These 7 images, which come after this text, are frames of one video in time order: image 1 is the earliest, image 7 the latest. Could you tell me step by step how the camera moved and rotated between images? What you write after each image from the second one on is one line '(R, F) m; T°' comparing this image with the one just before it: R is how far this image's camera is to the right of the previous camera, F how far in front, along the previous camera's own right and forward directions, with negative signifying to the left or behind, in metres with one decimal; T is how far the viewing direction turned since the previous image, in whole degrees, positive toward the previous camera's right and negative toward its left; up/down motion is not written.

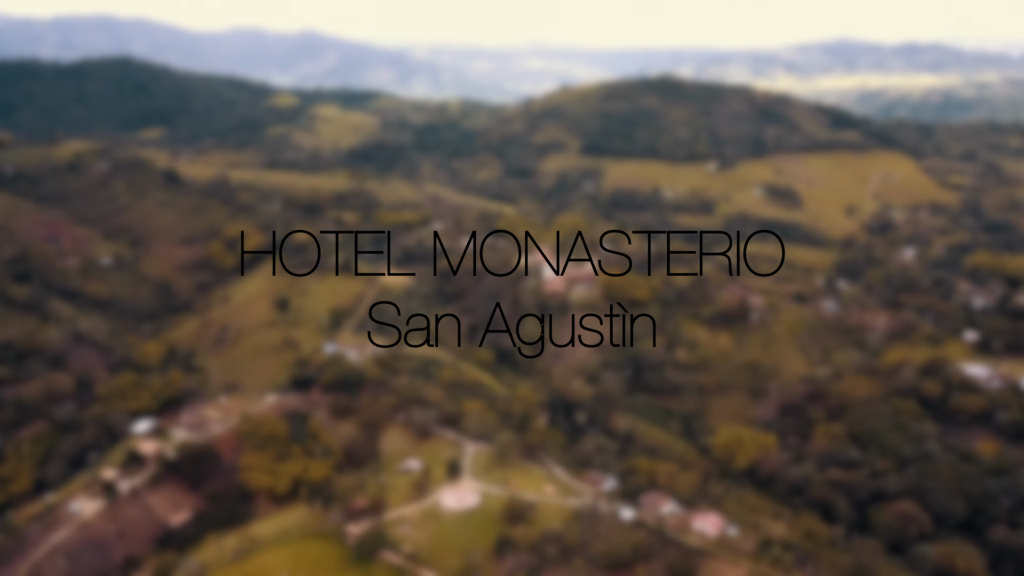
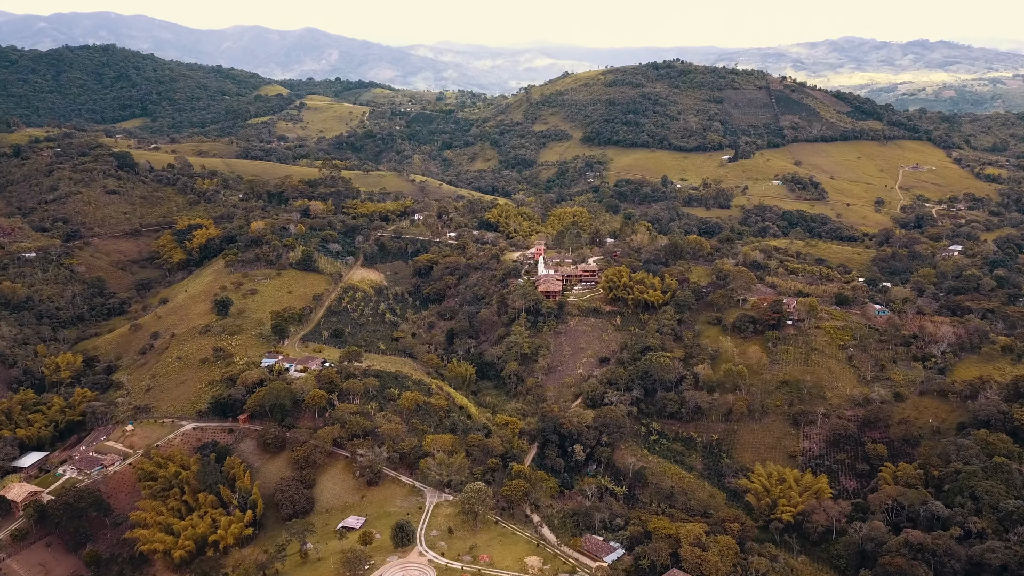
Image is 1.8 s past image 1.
(+1.6, +14.4) m; 0°
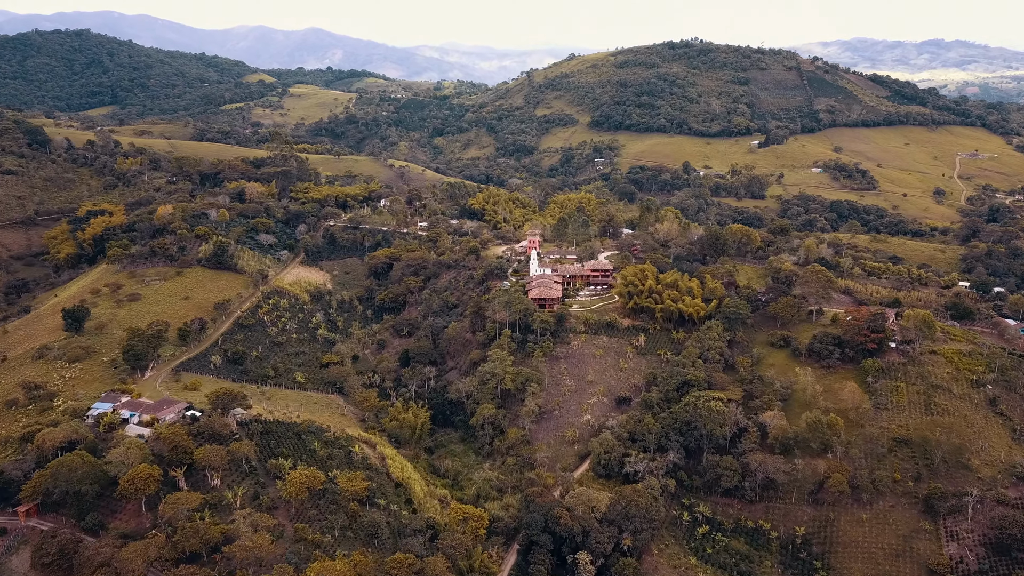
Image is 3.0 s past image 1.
(+1.7, +21.6) m; 0°
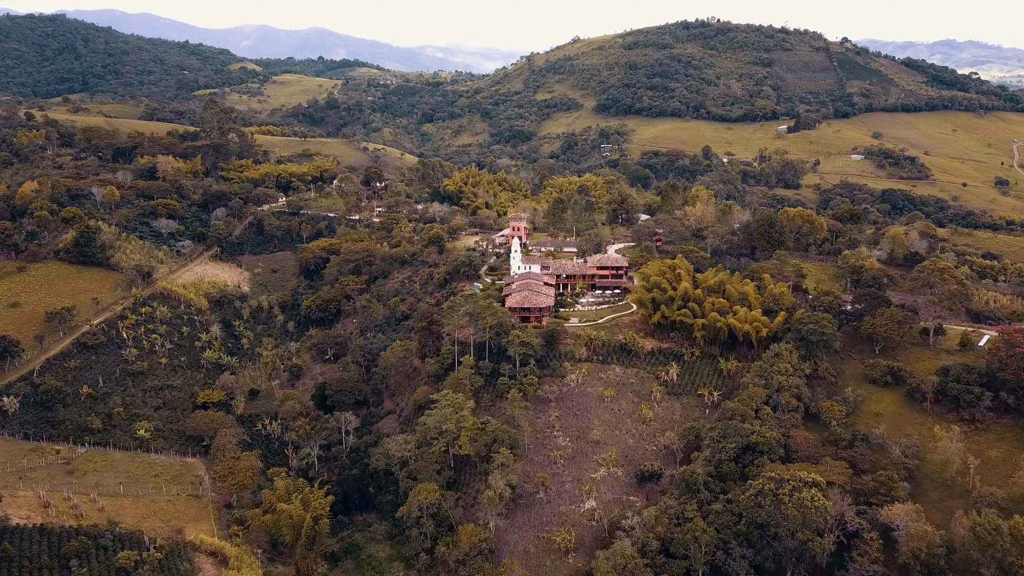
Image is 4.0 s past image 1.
(+1.6, +17.3) m; 0°
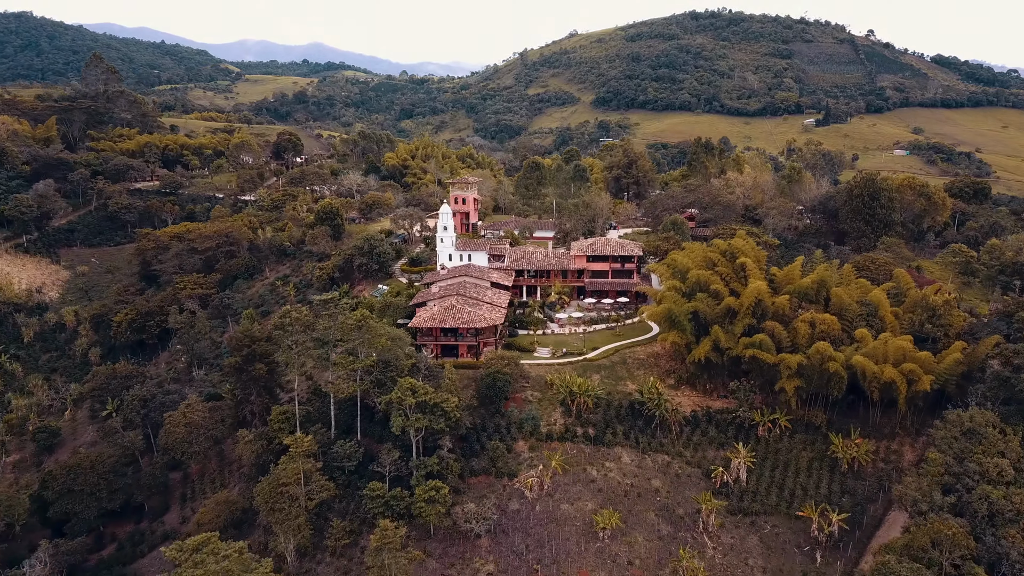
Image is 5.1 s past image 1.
(+2.0, +17.5) m; 0°
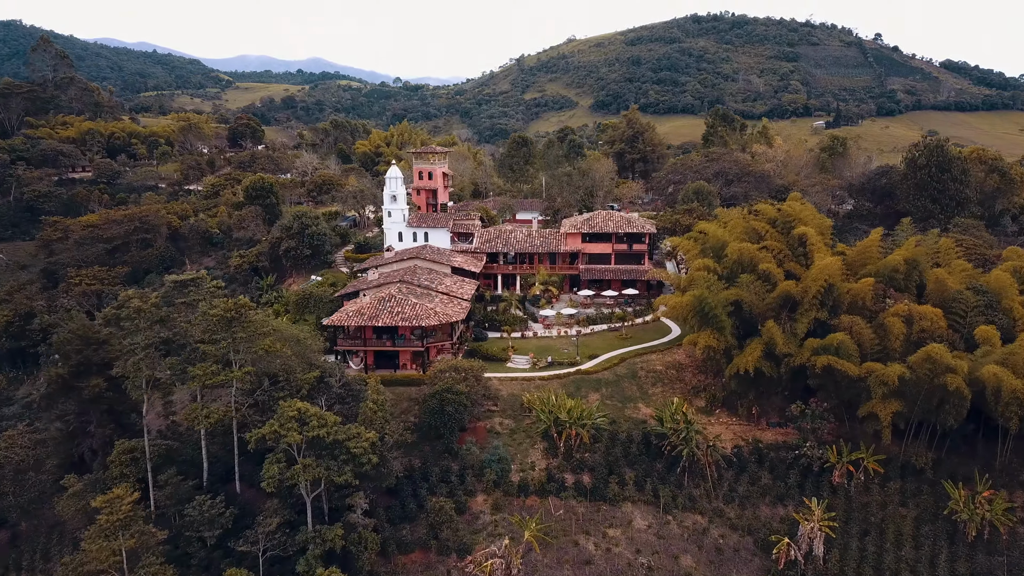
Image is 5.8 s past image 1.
(+0.6, +5.7) m; 0°
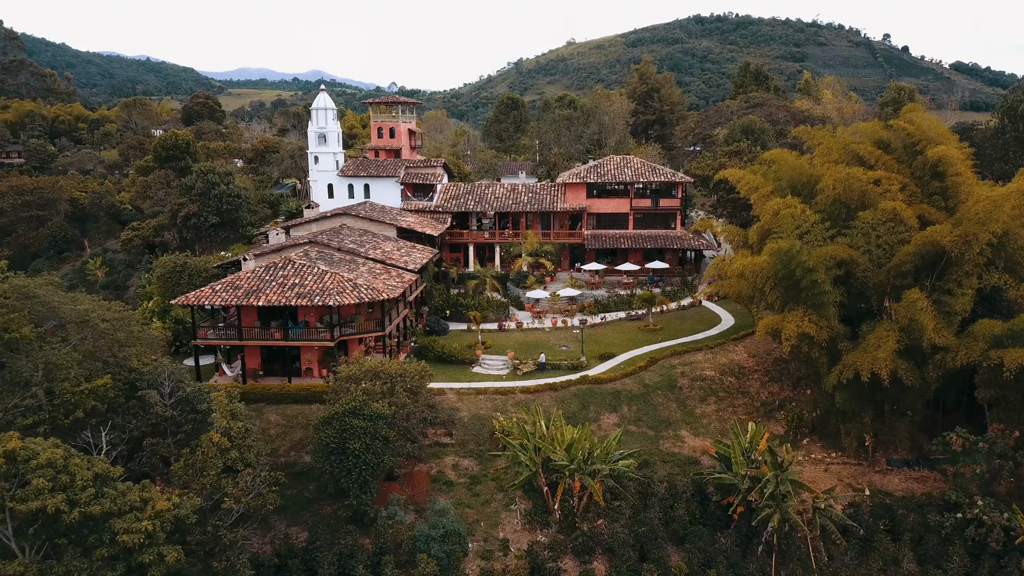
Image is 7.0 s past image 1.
(+0.3, +5.0) m; 0°
